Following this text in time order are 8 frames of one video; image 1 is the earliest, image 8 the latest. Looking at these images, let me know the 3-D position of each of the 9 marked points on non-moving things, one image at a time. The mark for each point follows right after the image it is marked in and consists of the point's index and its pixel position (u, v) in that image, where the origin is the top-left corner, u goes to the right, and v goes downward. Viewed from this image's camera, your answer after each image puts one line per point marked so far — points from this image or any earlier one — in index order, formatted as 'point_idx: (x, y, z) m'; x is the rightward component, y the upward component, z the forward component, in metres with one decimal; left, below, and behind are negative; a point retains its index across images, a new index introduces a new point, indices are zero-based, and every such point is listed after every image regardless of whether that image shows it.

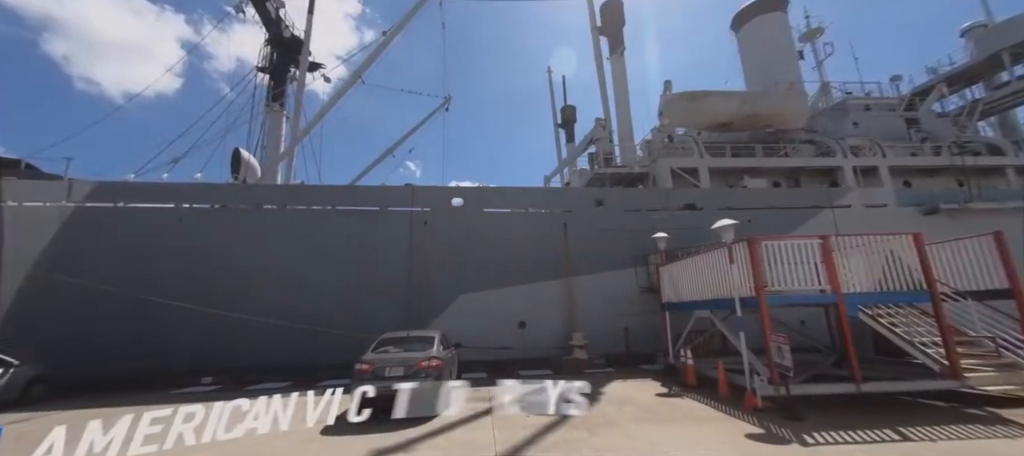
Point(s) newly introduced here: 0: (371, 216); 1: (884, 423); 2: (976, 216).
0: (-3.7, +0.3, +9.9) m
1: (+4.0, -2.1, +4.1) m
2: (+13.6, +0.4, +11.0) m
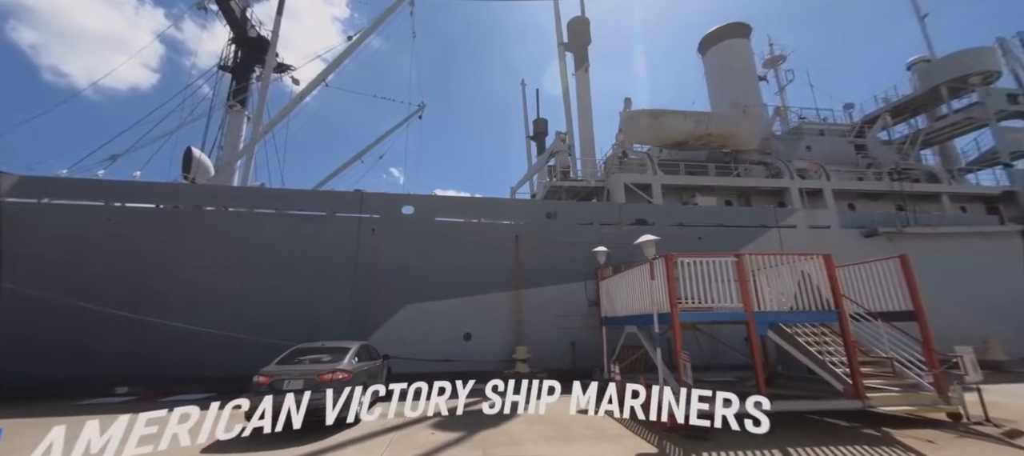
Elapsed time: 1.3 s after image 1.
0: (-5.0, +0.2, +9.7) m
1: (+2.9, -2.3, +4.1) m
2: (+12.3, -0.3, +11.5) m
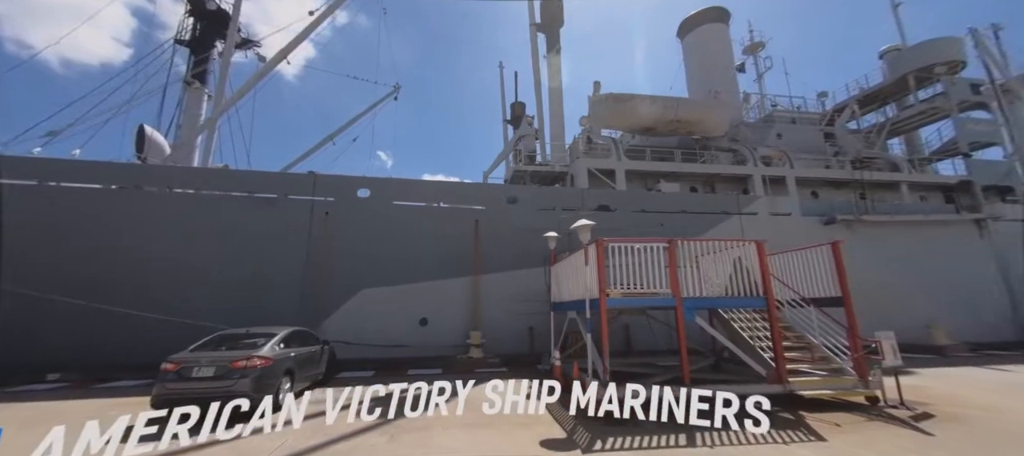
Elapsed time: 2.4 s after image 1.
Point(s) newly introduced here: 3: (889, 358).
0: (-6.1, +0.6, +9.4) m
1: (+2.0, -2.2, +4.1) m
2: (+11.1, +0.1, +11.7) m
3: (+4.7, -1.6, +4.7) m
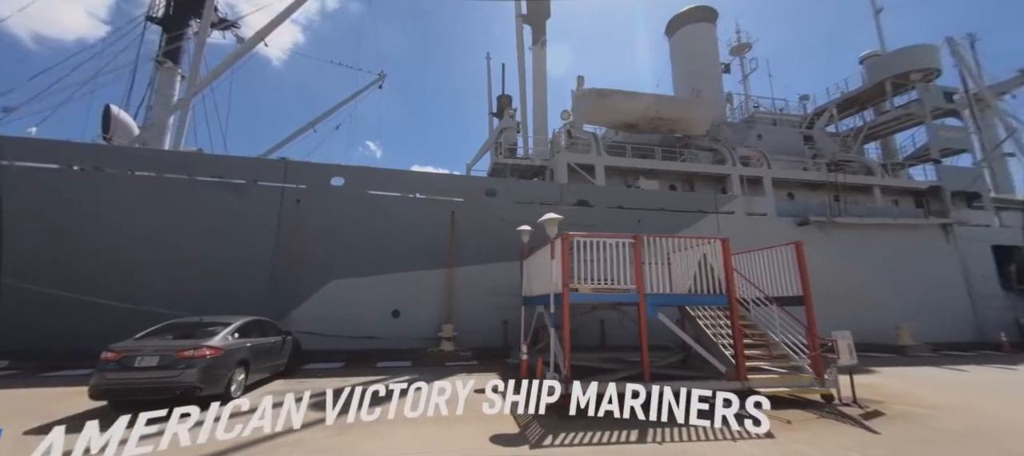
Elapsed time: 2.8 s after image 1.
0: (-6.7, +0.9, +9.1) m
1: (+1.5, -2.1, +4.1) m
2: (+10.5, 0.0, +11.9) m
3: (+4.2, -1.6, +4.8) m
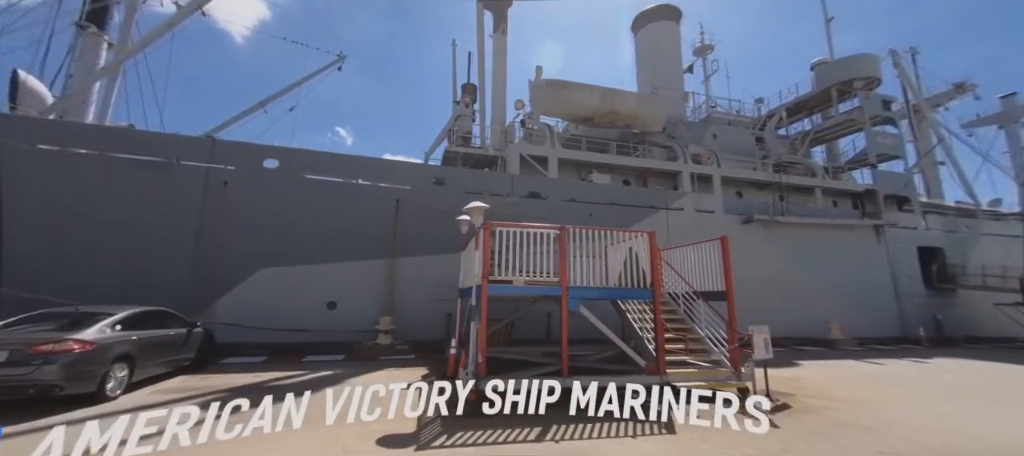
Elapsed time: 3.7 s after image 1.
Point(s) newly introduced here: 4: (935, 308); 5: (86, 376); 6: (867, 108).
0: (-7.9, +1.3, +8.3) m
1: (+0.5, -2.0, +4.0) m
2: (+8.9, 0.0, +12.4) m
3: (+3.2, -1.6, +4.9) m
4: (+15.7, -3.0, +13.9) m
5: (-4.5, -1.6, +4.0) m
6: (+14.7, +5.0, +15.6) m
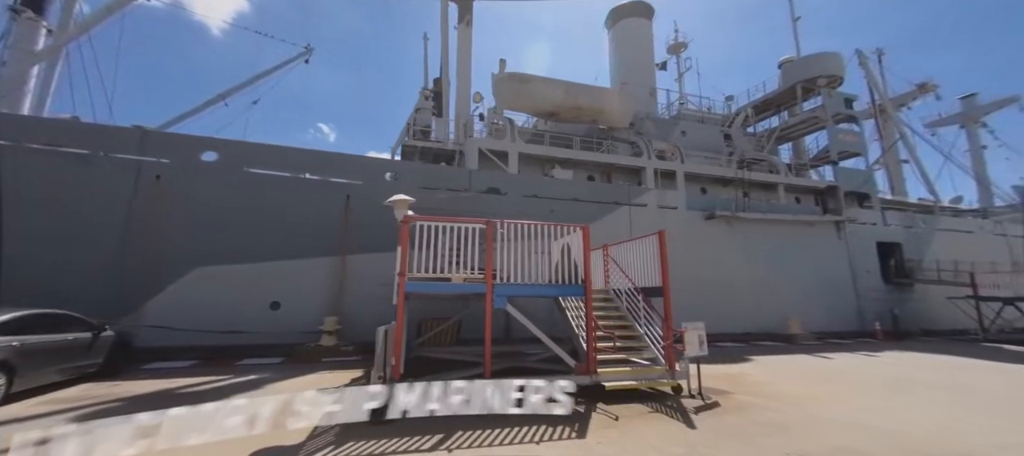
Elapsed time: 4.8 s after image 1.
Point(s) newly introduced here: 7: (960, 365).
0: (-9.0, +1.4, +7.7) m
1: (-0.4, -1.9, +3.7) m
2: (+7.7, +0.2, +12.4) m
3: (+2.2, -1.5, +4.7) m
4: (+14.4, -2.8, +14.2) m
5: (-5.4, -1.5, +3.6) m
6: (+13.4, +5.2, +15.8) m
7: (+9.4, -2.9, +7.9) m
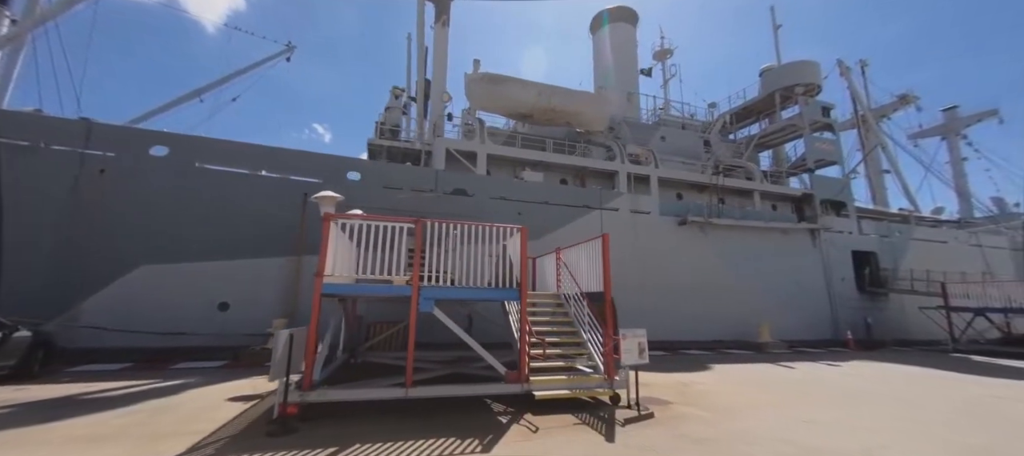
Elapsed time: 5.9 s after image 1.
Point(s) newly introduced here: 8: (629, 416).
0: (-9.8, +1.5, +7.4) m
1: (-1.3, -1.9, +3.5) m
2: (+6.8, 0.0, +12.4) m
3: (+1.4, -1.5, +4.5) m
4: (+13.4, -3.2, +14.2) m
5: (-6.3, -1.4, +3.3) m
6: (+12.5, +4.8, +15.9) m
7: (+8.4, -3.0, +7.7) m
8: (+1.3, -2.1, +4.2) m
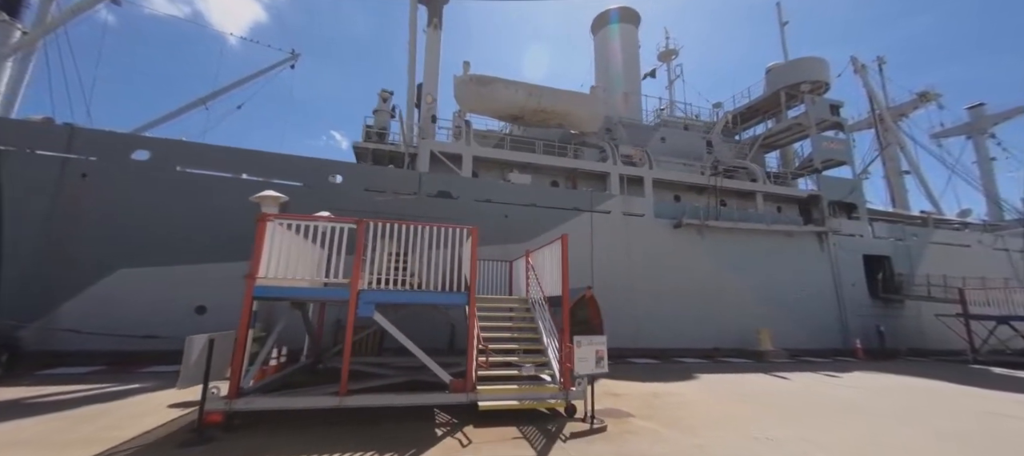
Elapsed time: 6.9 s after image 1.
0: (-10.3, +1.4, +7.6) m
1: (-1.9, -1.9, +3.3) m
2: (+6.5, -0.1, +11.9) m
3: (+0.8, -1.5, +4.2) m
4: (+13.1, -3.3, +13.4) m
5: (-6.9, -1.4, +3.3) m
6: (+12.3, +4.7, +15.2) m
7: (+7.9, -3.1, +7.2) m
8: (+0.7, -2.1, +3.9) m
